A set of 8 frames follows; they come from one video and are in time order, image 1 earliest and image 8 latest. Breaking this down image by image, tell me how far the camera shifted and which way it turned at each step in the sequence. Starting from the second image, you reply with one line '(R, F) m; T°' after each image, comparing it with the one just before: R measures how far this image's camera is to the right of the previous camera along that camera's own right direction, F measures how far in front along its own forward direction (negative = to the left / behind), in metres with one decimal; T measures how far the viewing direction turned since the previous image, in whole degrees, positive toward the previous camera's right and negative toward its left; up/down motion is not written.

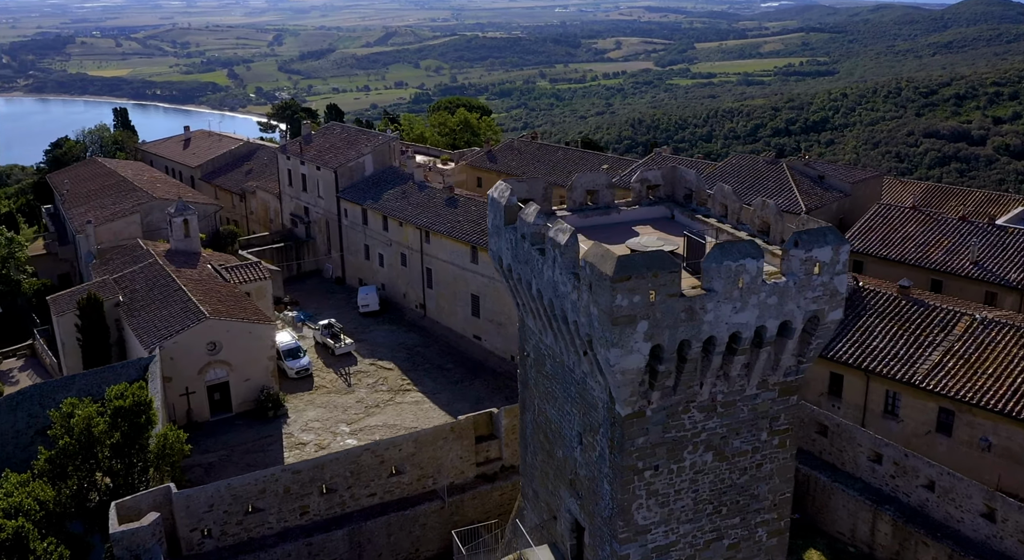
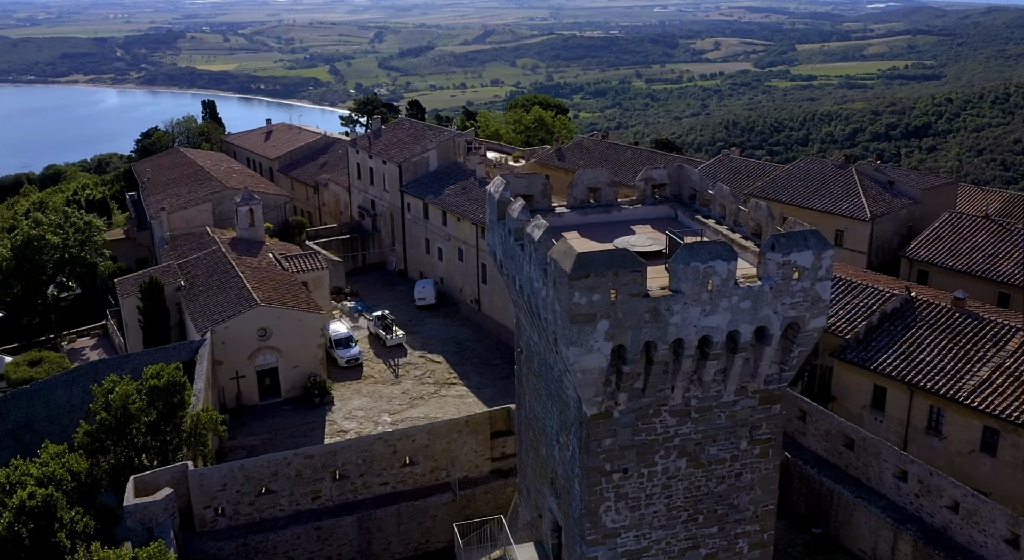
(+1.1, +0.1) m; -5°
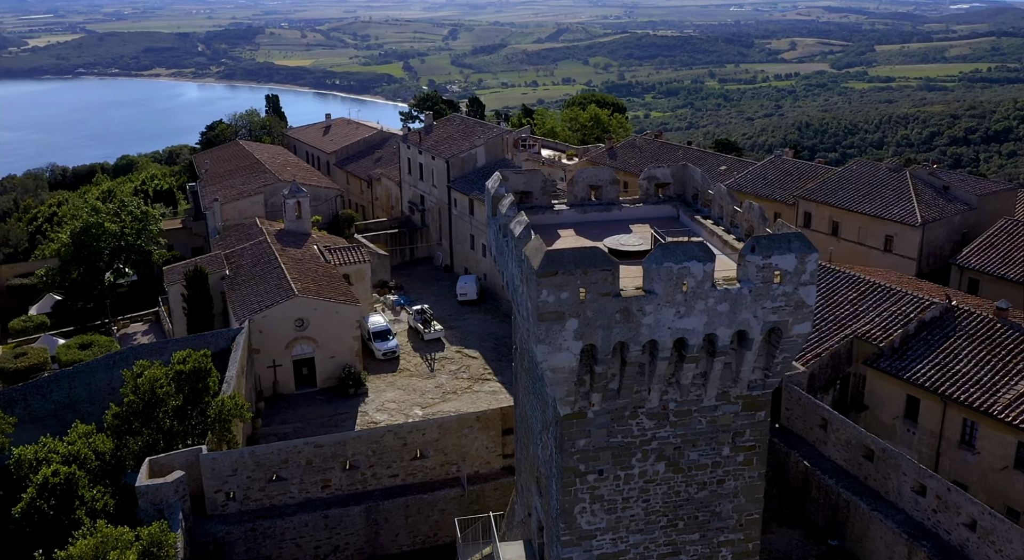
(+0.8, +0.1) m; -4°
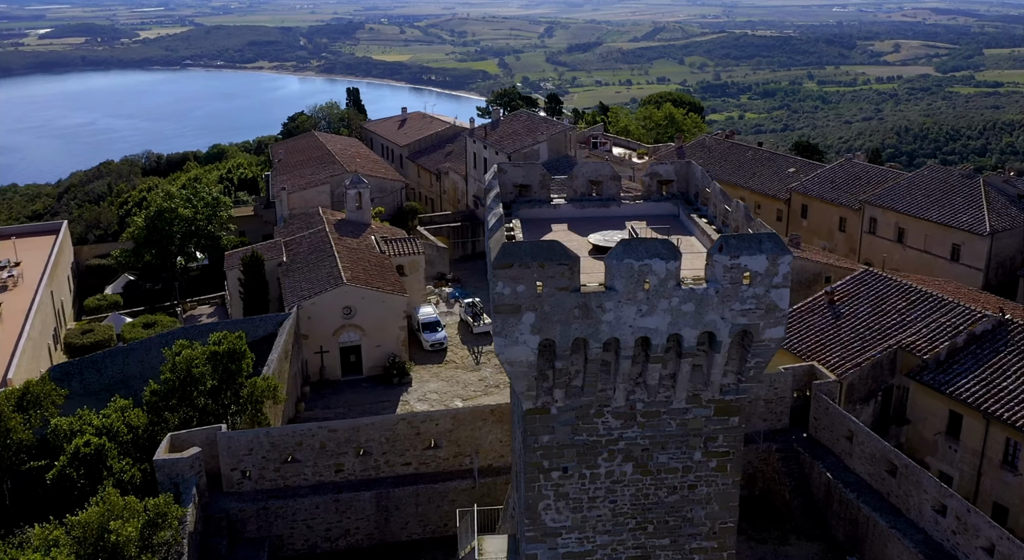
(+1.1, +0.1) m; -5°
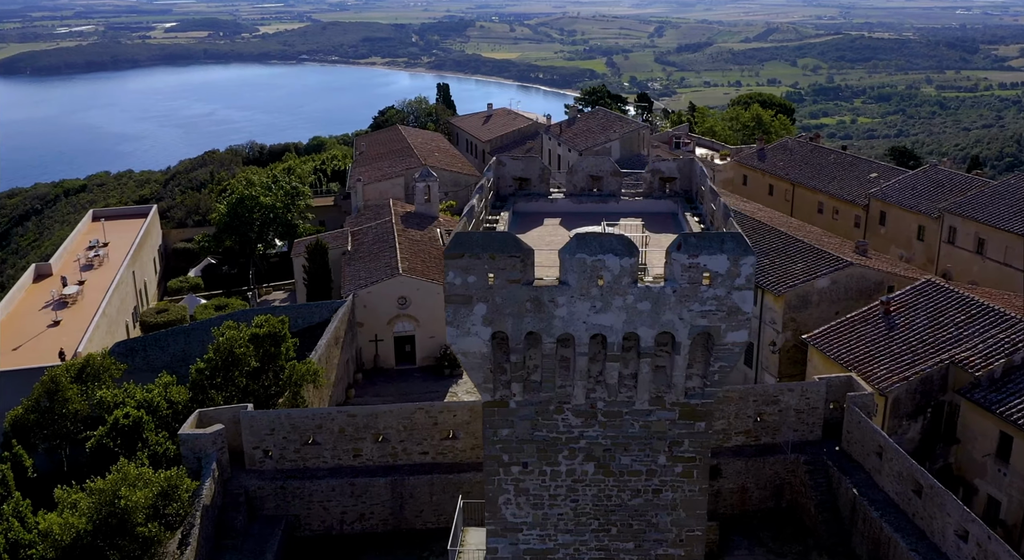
(+1.2, +0.1) m; -6°
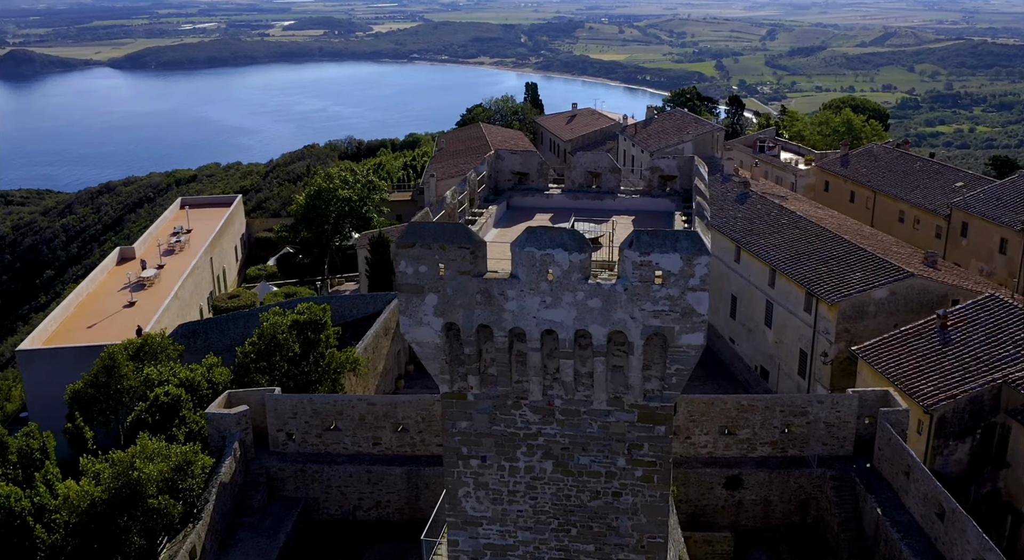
(+1.3, +0.1) m; -6°
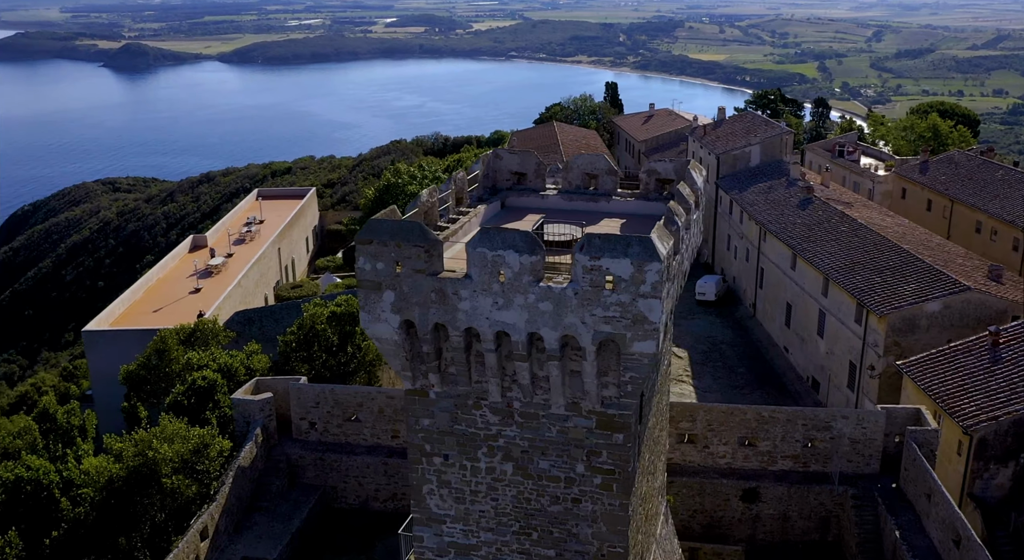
(+1.1, +0.1) m; -6°
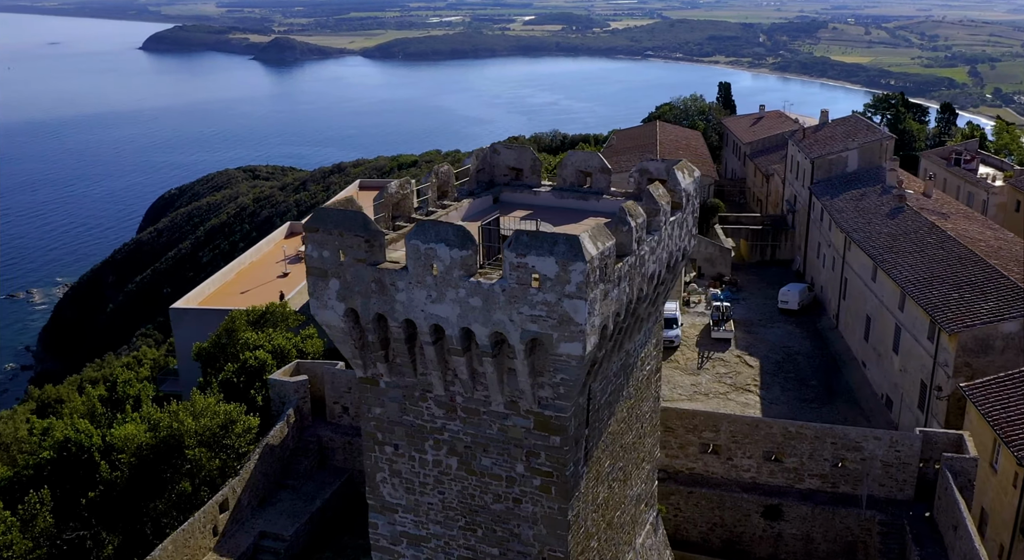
(+1.6, +0.1) m; -8°
